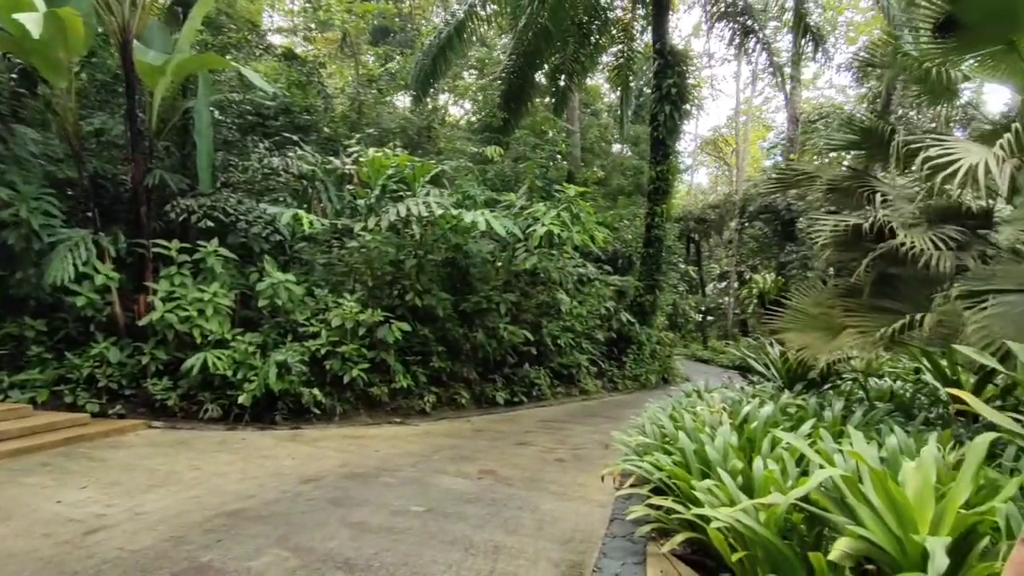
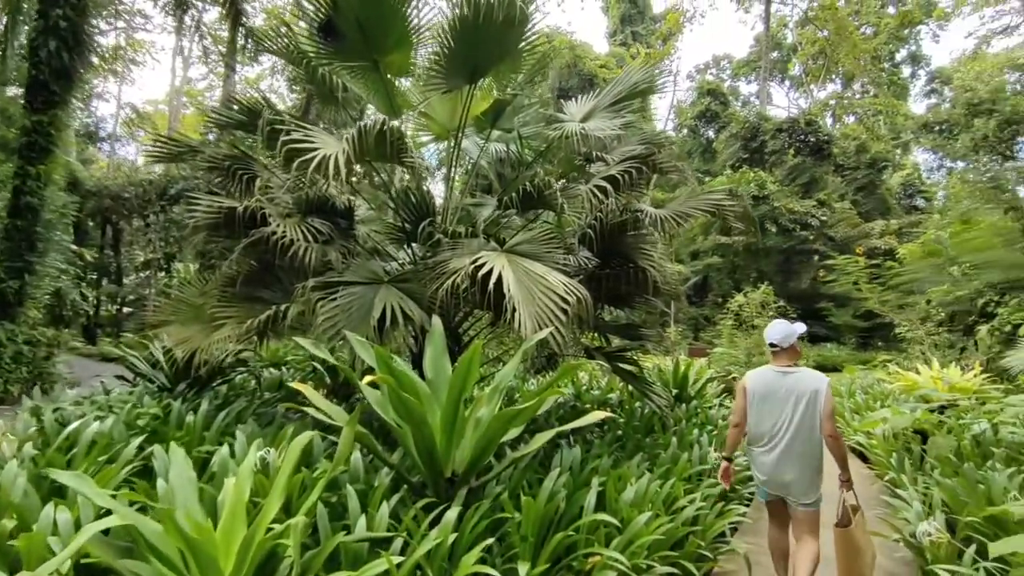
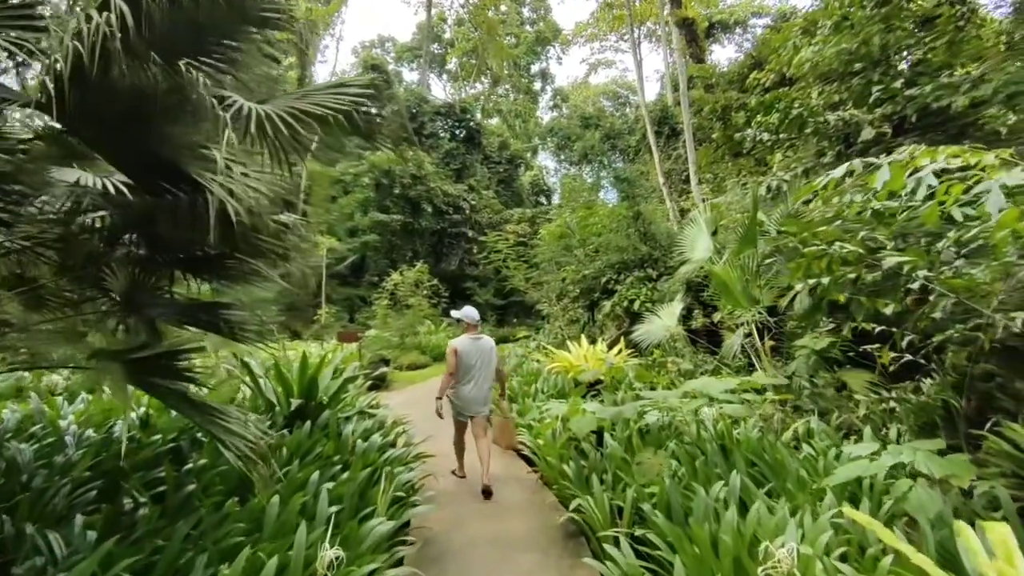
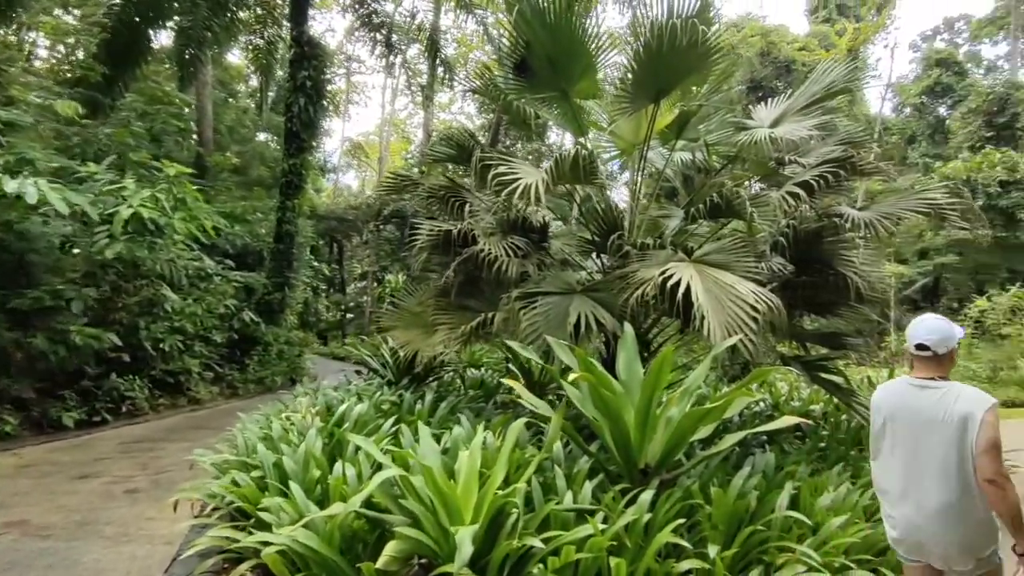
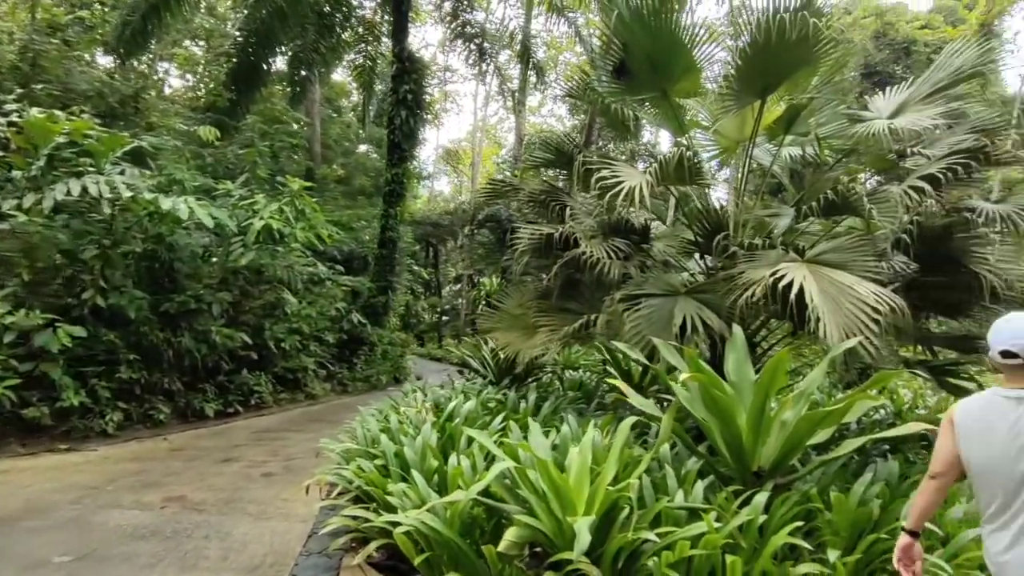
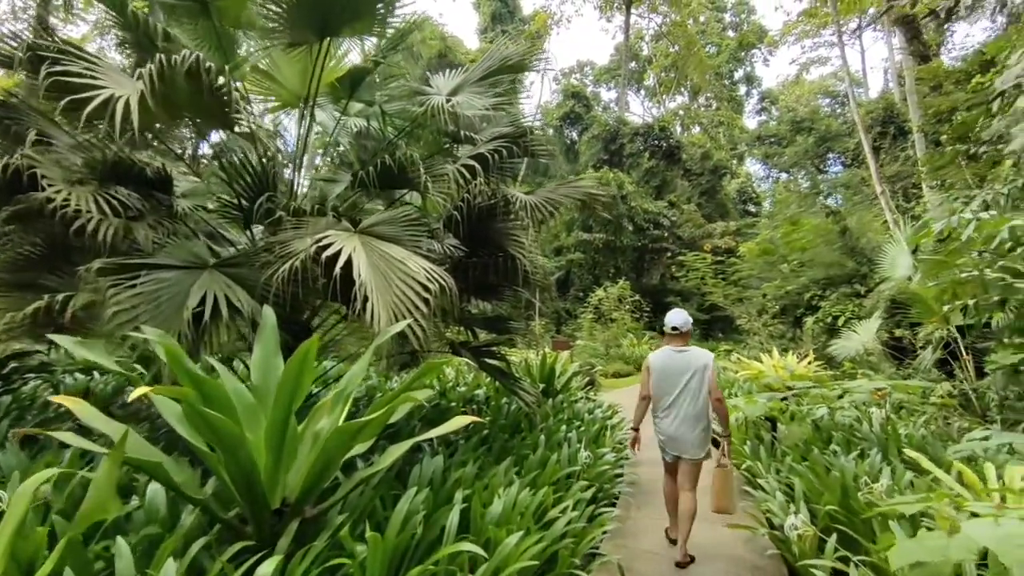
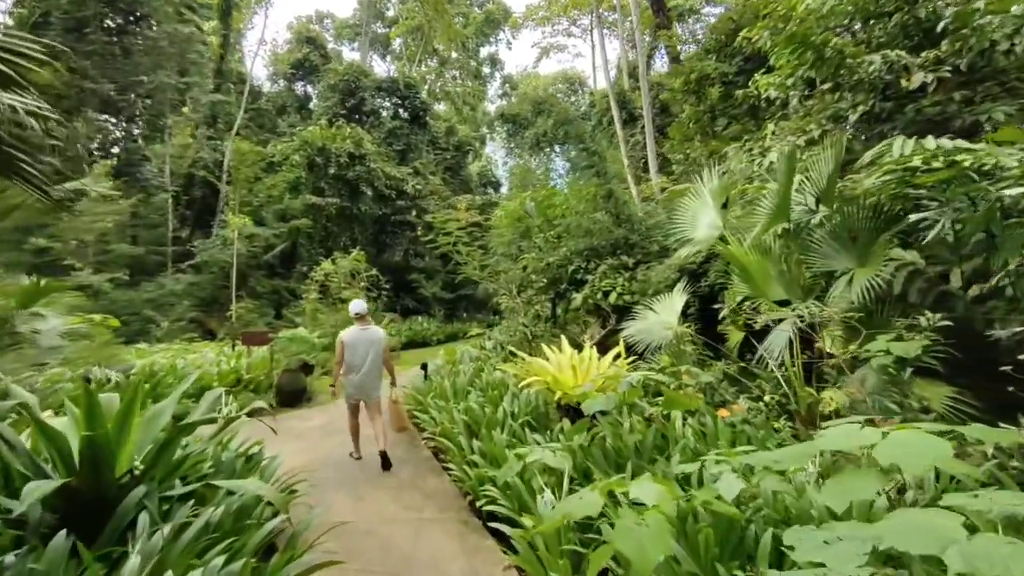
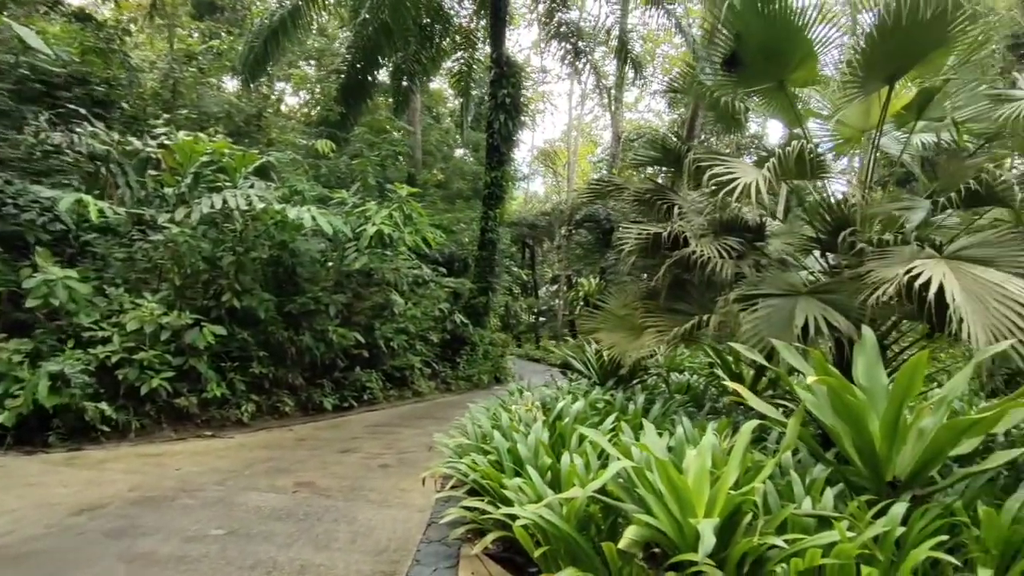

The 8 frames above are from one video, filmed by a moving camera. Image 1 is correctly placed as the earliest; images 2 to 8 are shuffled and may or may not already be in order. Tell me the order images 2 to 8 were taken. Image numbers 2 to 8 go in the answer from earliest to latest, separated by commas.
8, 5, 4, 2, 6, 3, 7
